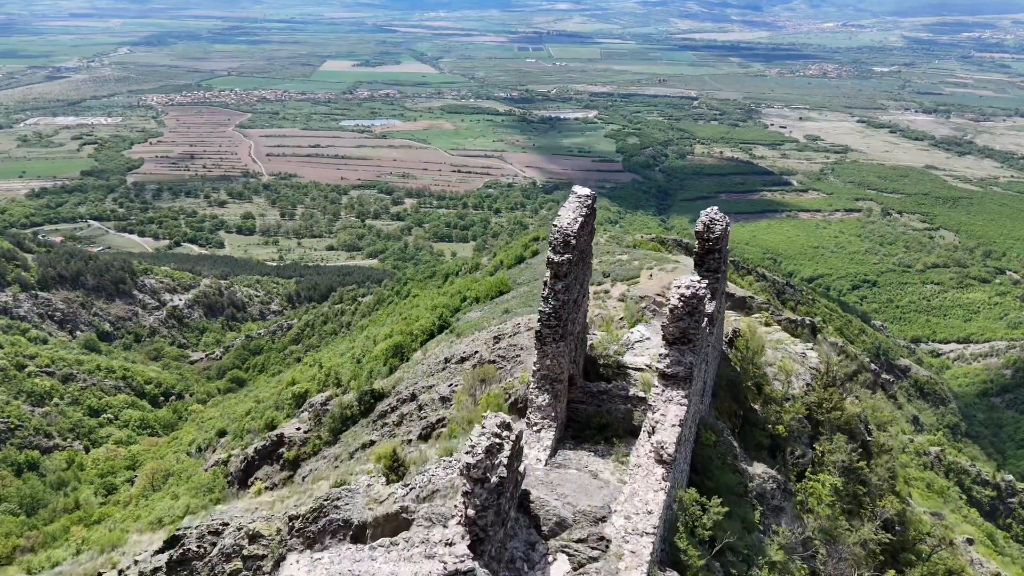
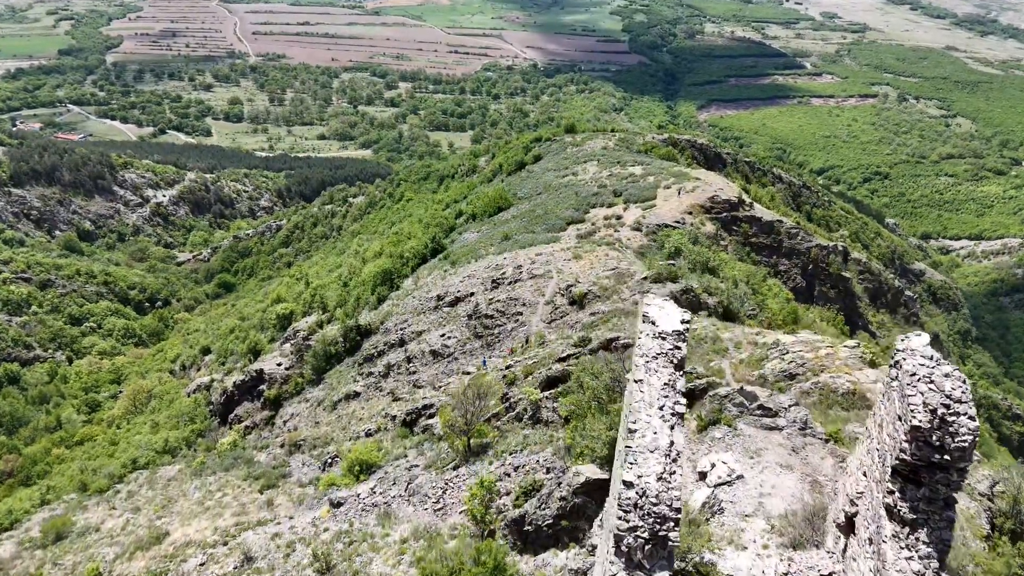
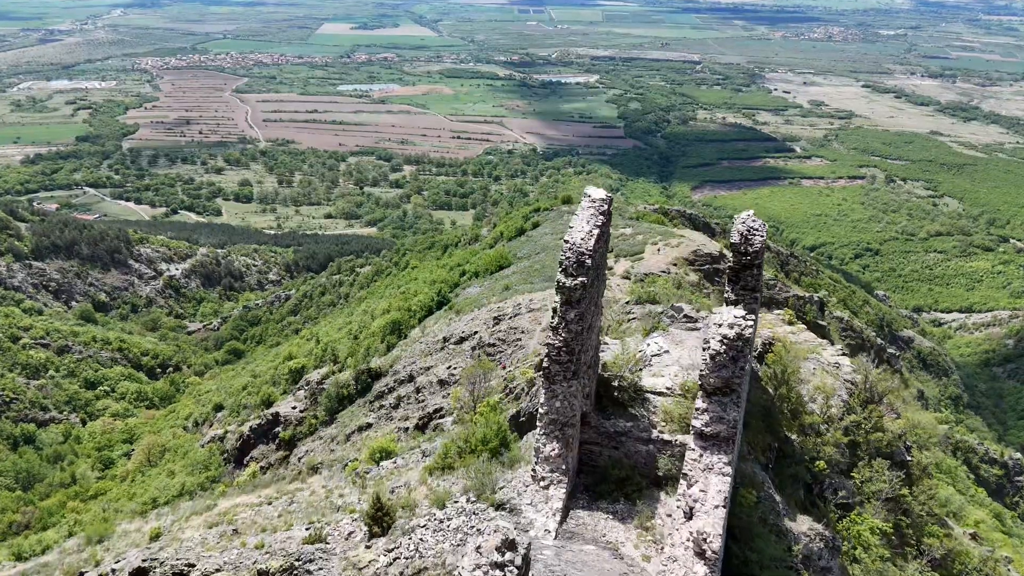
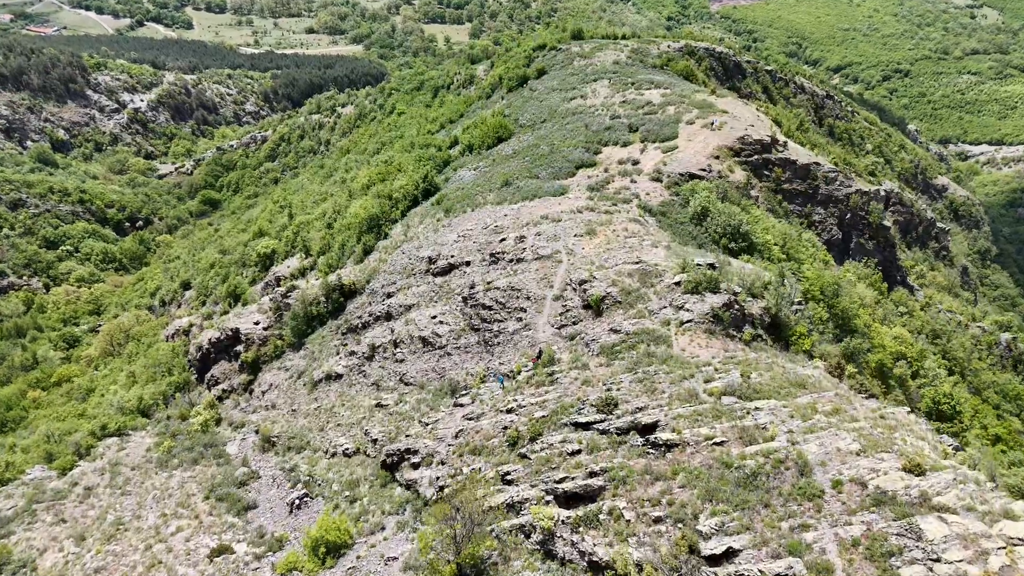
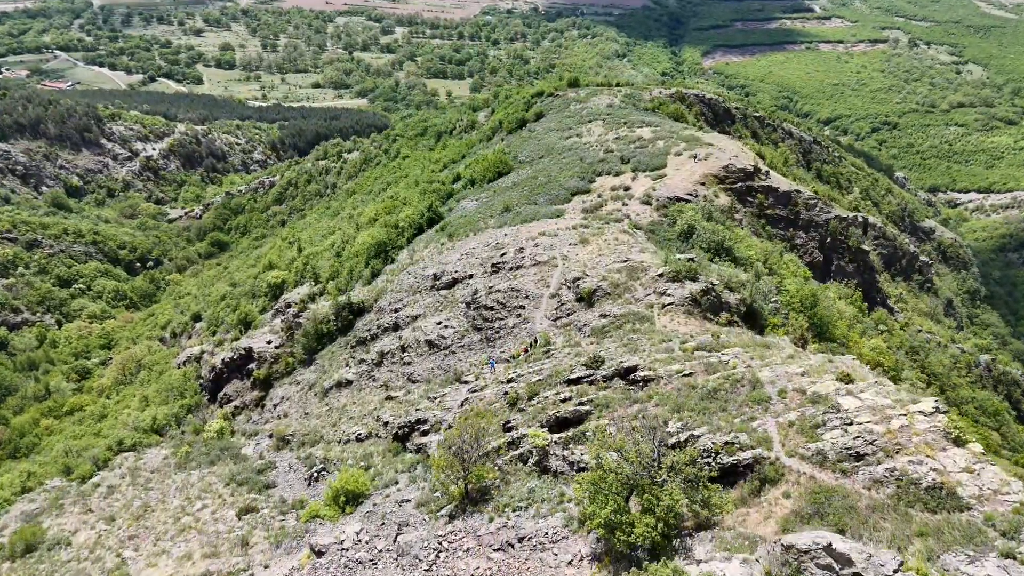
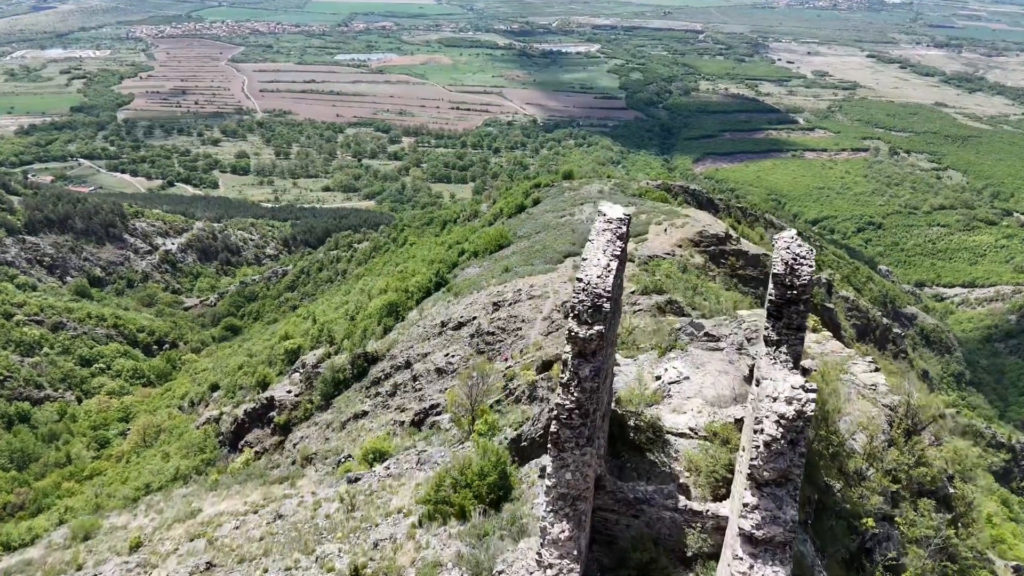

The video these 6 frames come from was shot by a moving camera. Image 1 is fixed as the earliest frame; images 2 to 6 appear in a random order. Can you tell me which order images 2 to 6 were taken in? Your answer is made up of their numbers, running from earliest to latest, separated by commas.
3, 6, 2, 5, 4
